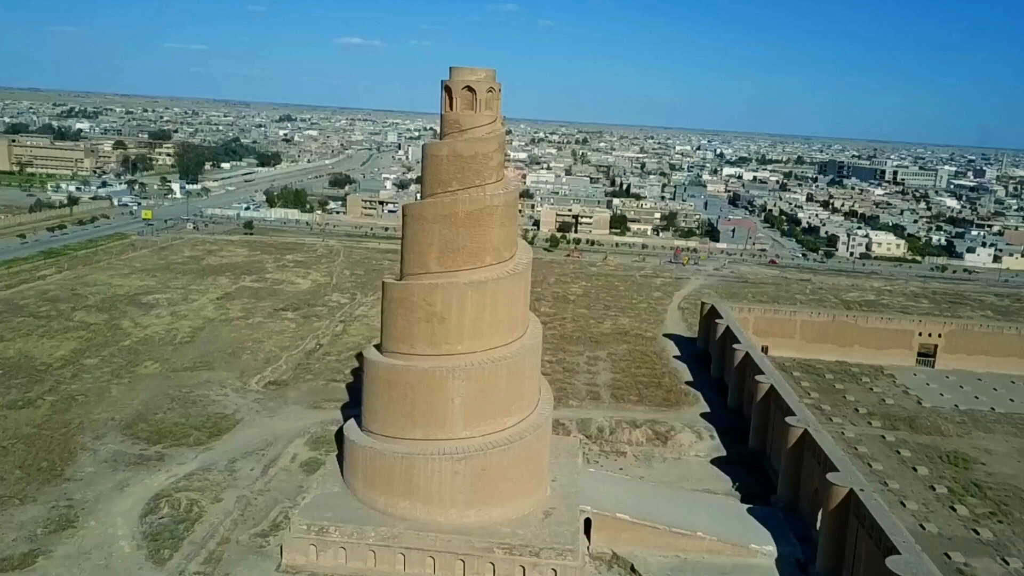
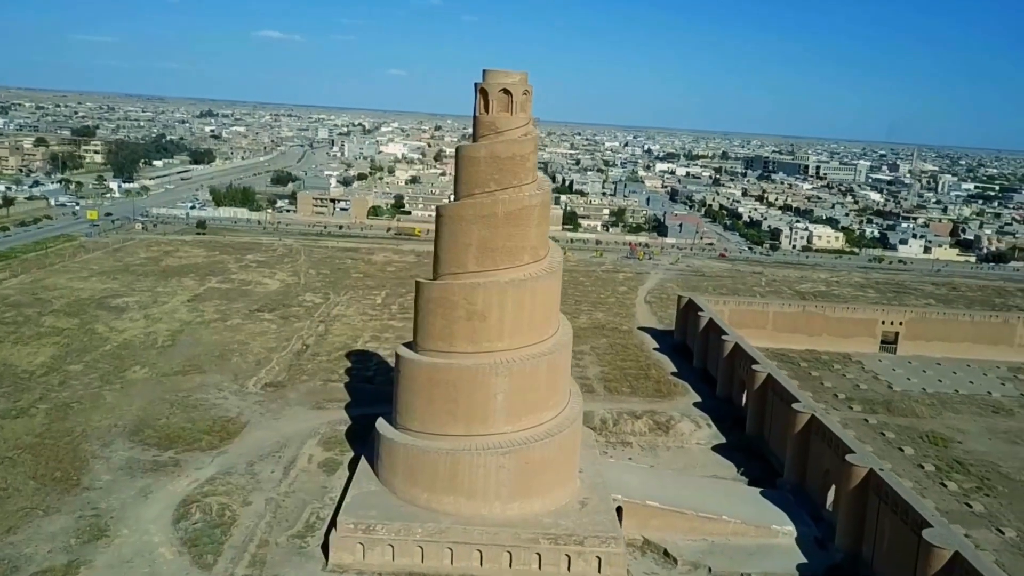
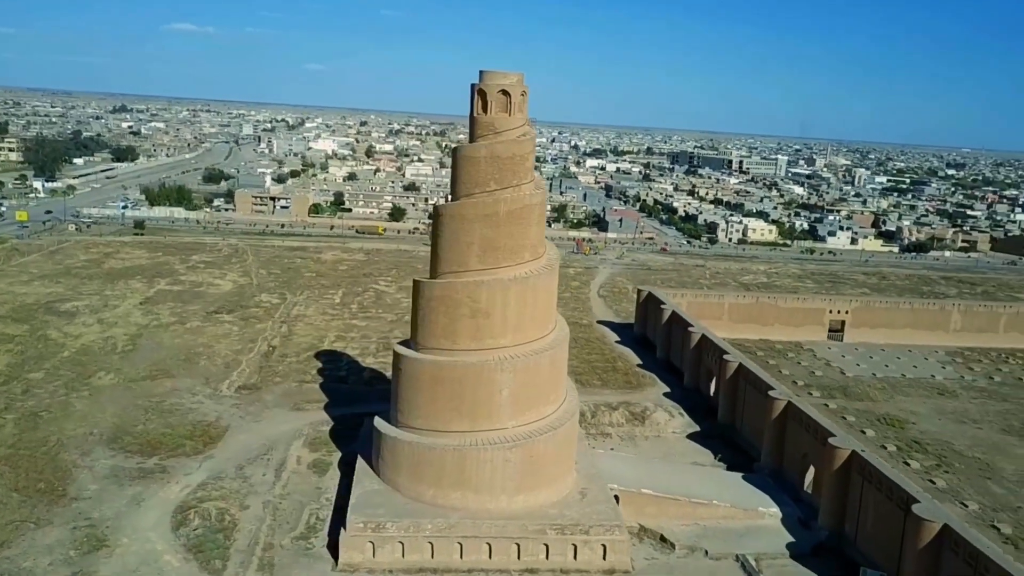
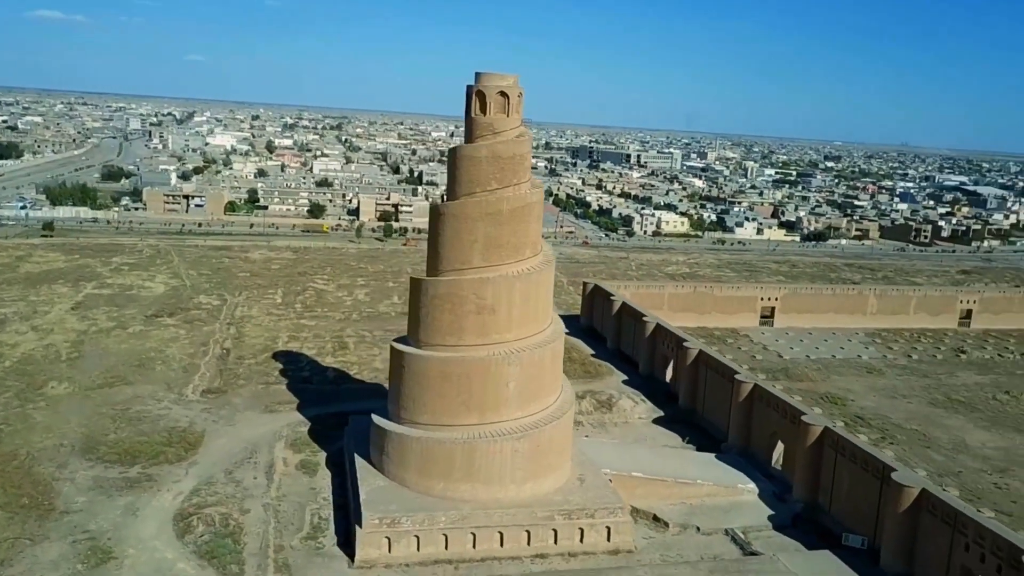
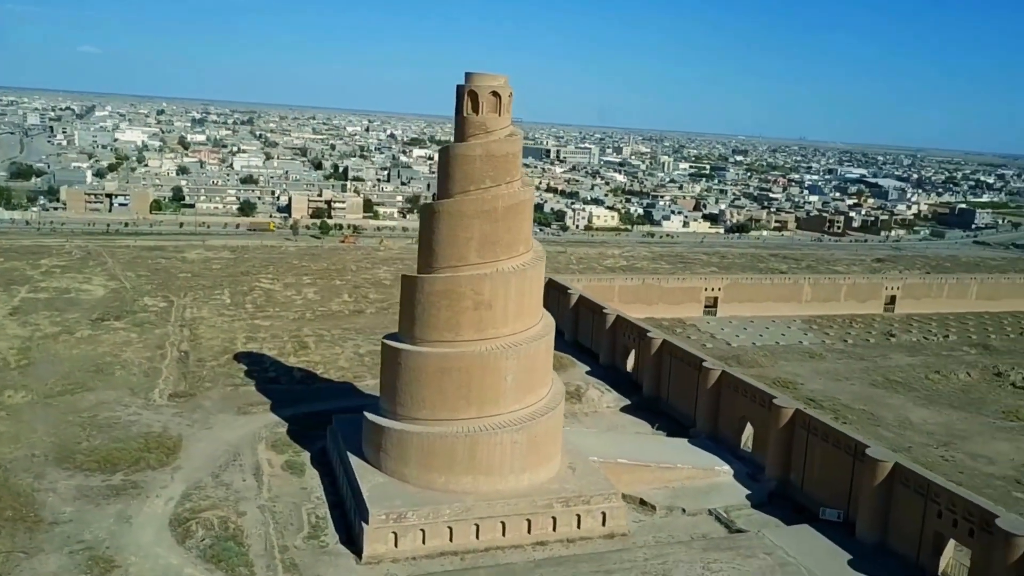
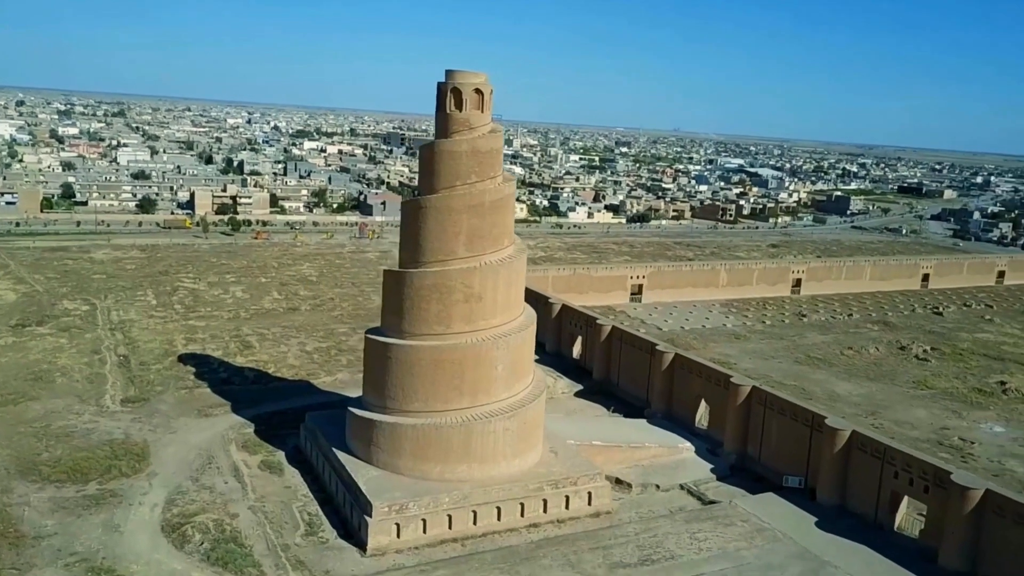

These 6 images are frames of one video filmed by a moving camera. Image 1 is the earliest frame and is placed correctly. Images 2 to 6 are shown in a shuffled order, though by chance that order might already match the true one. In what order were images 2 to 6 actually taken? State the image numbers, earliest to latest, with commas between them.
2, 3, 4, 5, 6
